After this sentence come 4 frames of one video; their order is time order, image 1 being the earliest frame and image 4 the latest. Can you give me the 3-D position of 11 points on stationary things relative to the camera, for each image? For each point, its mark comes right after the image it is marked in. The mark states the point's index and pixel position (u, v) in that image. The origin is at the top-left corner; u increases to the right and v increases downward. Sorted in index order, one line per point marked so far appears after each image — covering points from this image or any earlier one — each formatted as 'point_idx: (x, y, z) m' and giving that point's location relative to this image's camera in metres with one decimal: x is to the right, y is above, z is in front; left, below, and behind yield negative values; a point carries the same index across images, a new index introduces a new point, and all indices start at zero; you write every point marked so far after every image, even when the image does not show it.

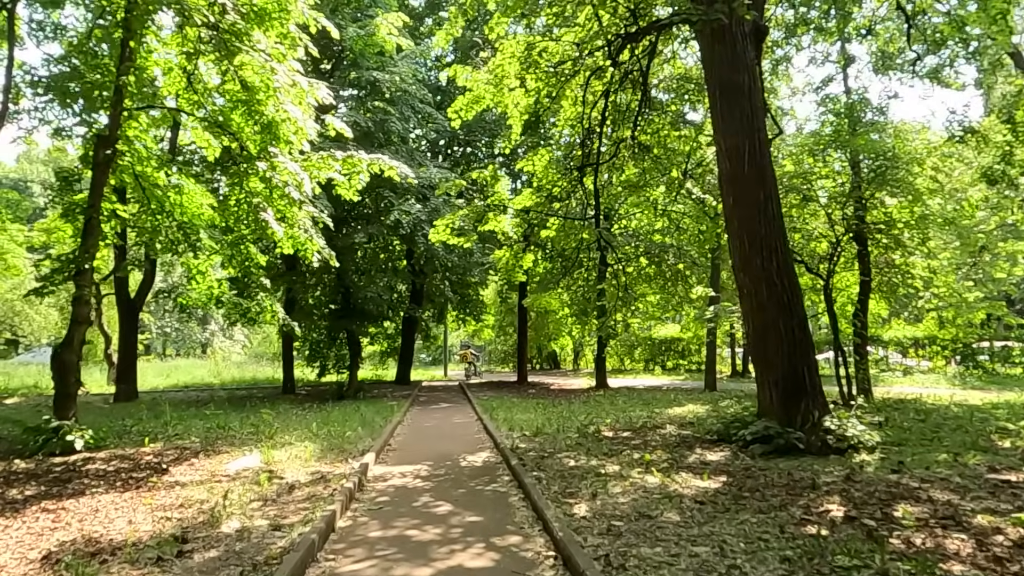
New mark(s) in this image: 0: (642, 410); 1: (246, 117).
0: (+2.8, -2.6, +14.7) m
1: (-4.2, +2.7, +10.9) m
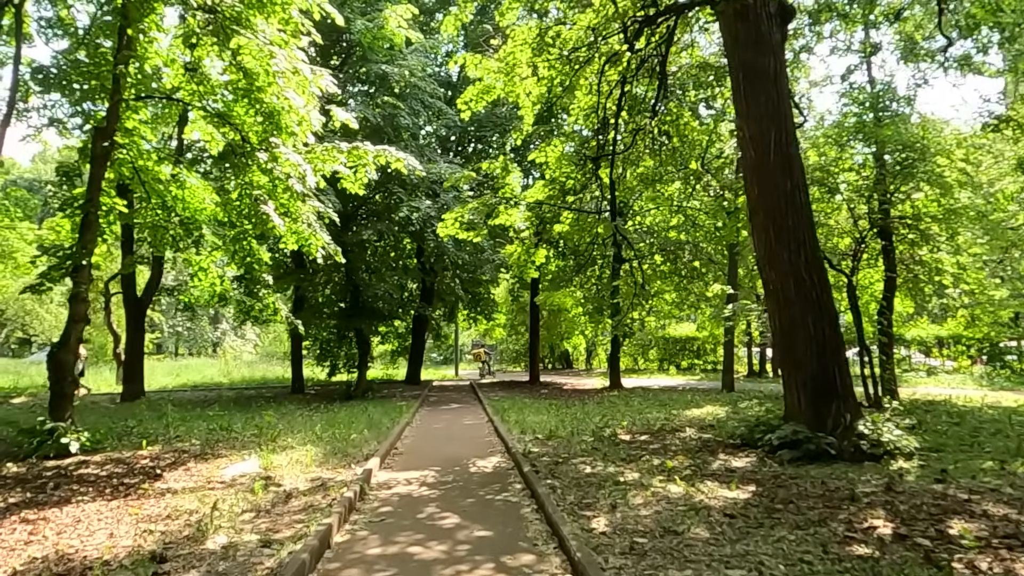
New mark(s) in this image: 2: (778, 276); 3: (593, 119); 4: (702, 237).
0: (+3.0, -2.6, +14.2) m
1: (-4.1, +2.8, +10.5) m
2: (+3.3, +0.1, +8.5) m
3: (+1.4, +3.0, +12.1) m
4: (+5.2, +1.4, +19.1) m
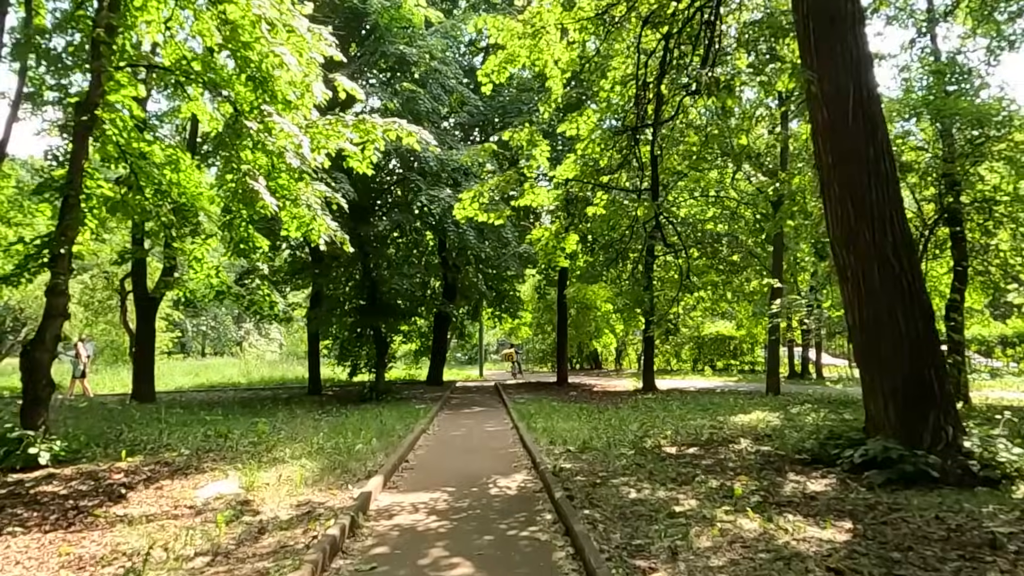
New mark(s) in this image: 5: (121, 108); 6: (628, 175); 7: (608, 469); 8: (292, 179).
0: (+3.5, -2.4, +12.8) m
1: (-3.7, +2.9, +9.4) m
2: (+3.6, +0.3, +7.1) m
3: (+1.8, +3.1, +10.7) m
4: (+5.9, +1.5, +17.6) m
5: (-6.0, +2.8, +10.5) m
6: (+1.8, +1.8, +11.3) m
7: (+1.0, -1.9, +7.3) m
8: (-3.1, +1.5, +9.6) m
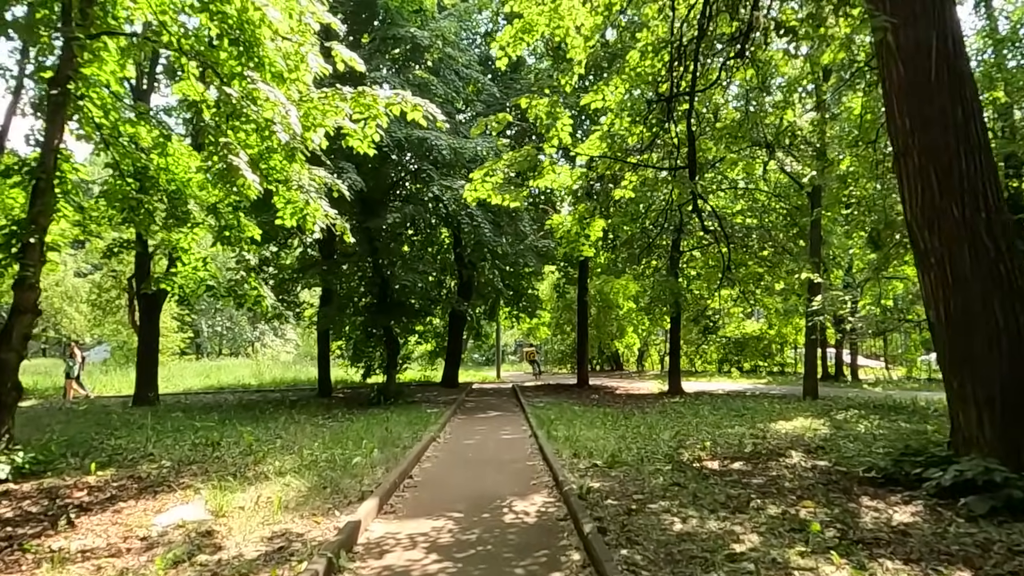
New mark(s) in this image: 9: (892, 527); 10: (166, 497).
0: (+3.9, -2.3, +11.6) m
1: (-3.5, +3.0, +8.4) m
2: (+3.7, +0.4, +5.9) m
3: (+2.1, +3.2, +9.6) m
4: (+6.3, +1.6, +16.4) m
5: (-5.7, +2.8, +9.6) m
6: (+2.1, +1.9, +10.1) m
7: (+1.2, -1.8, +6.2) m
8: (-2.9, +1.6, +8.6) m
9: (+2.7, -1.7, +4.9) m
10: (-3.2, -1.9, +6.3) m
